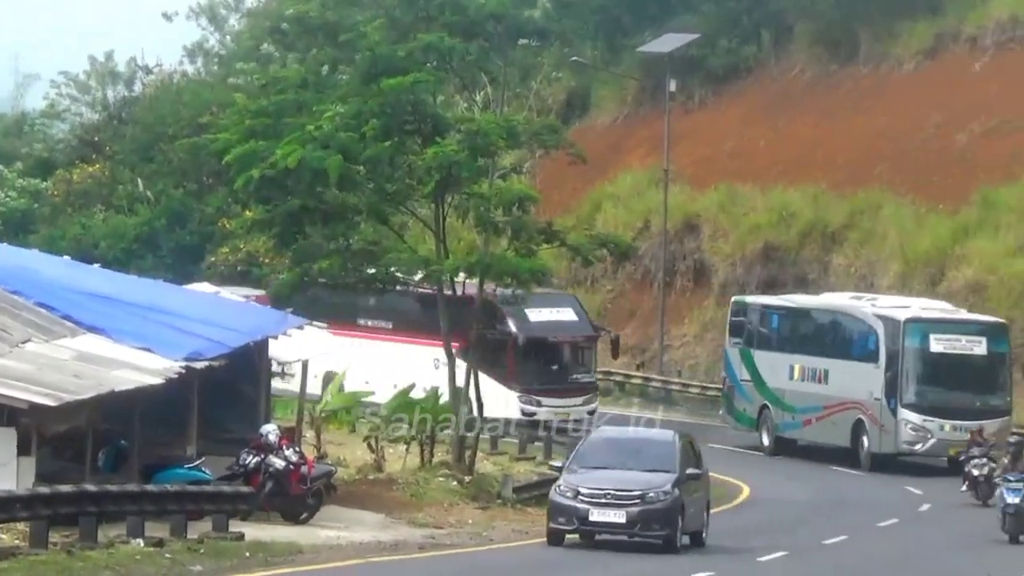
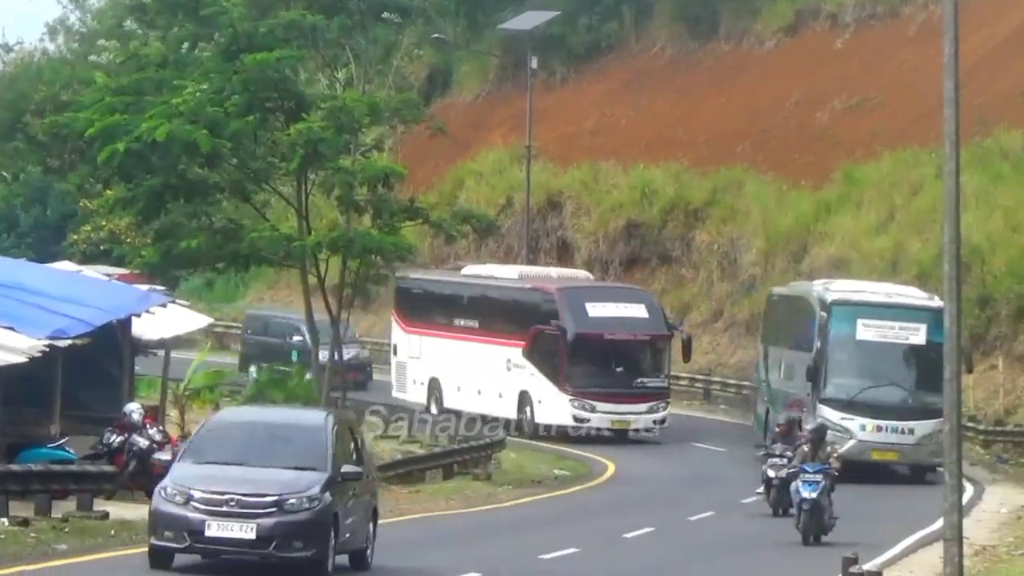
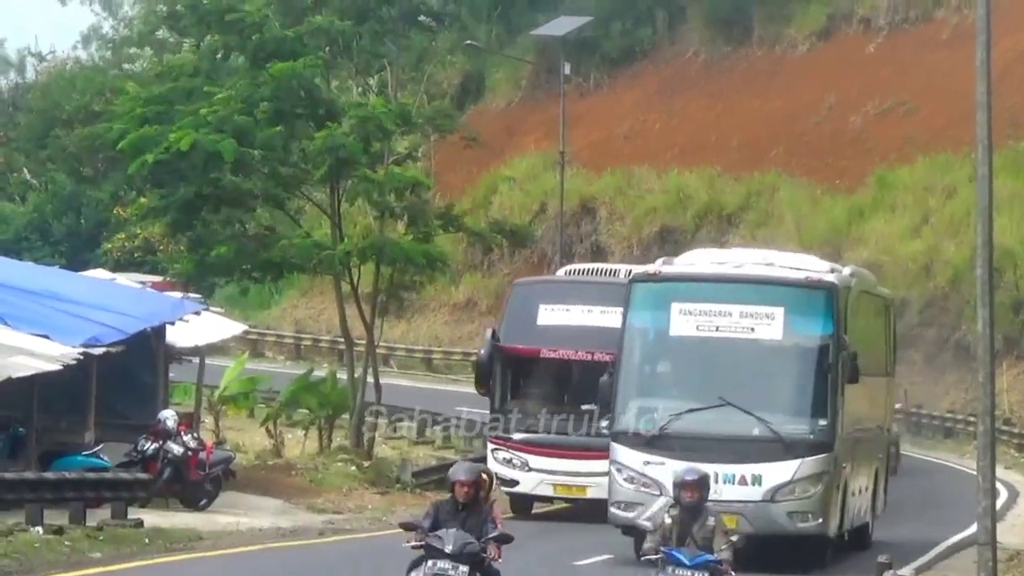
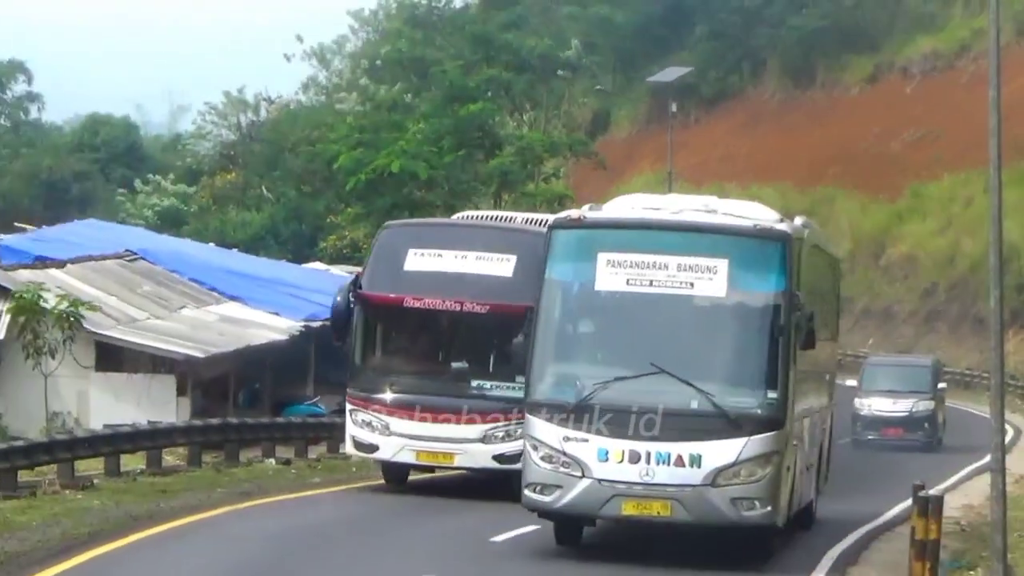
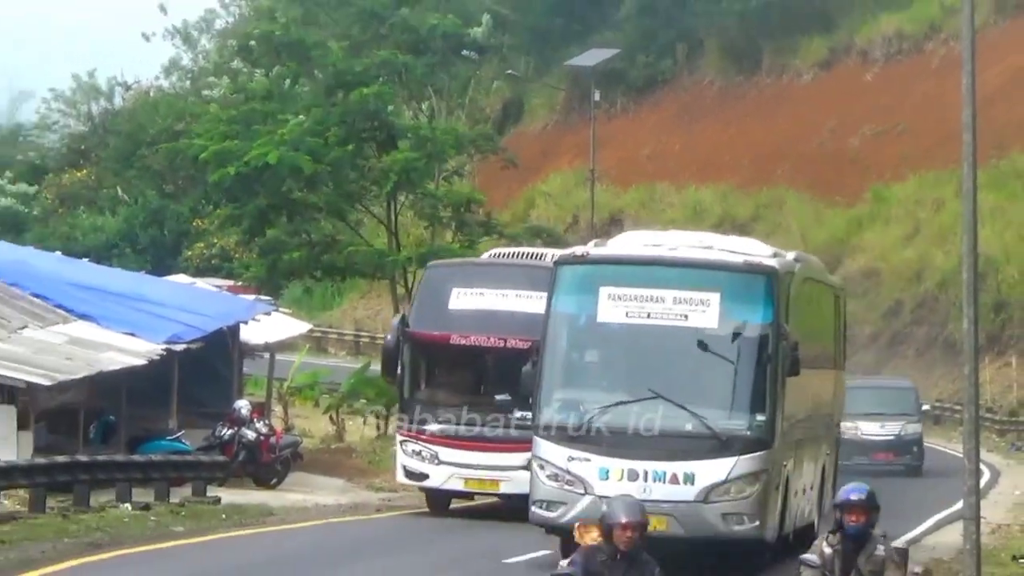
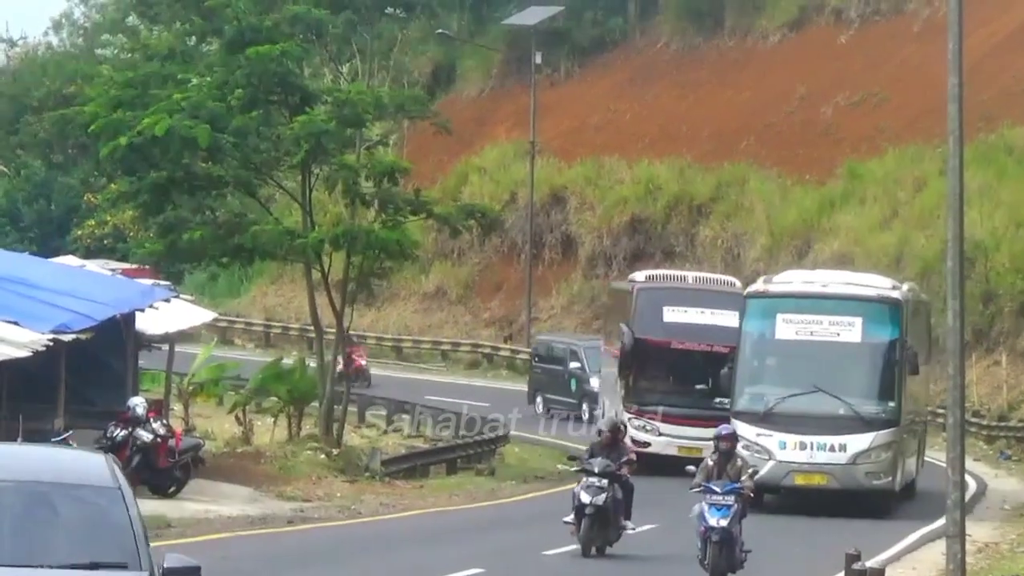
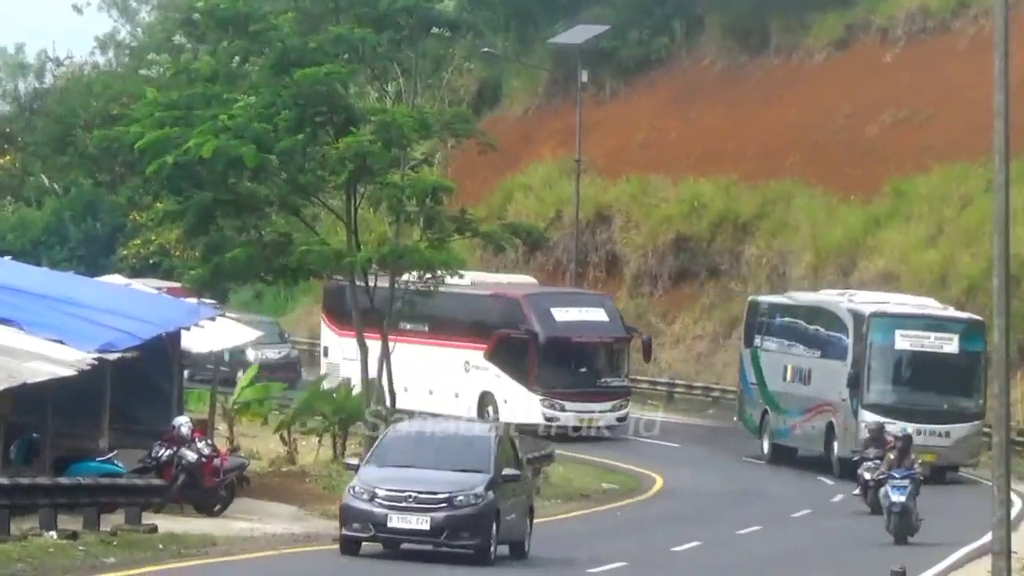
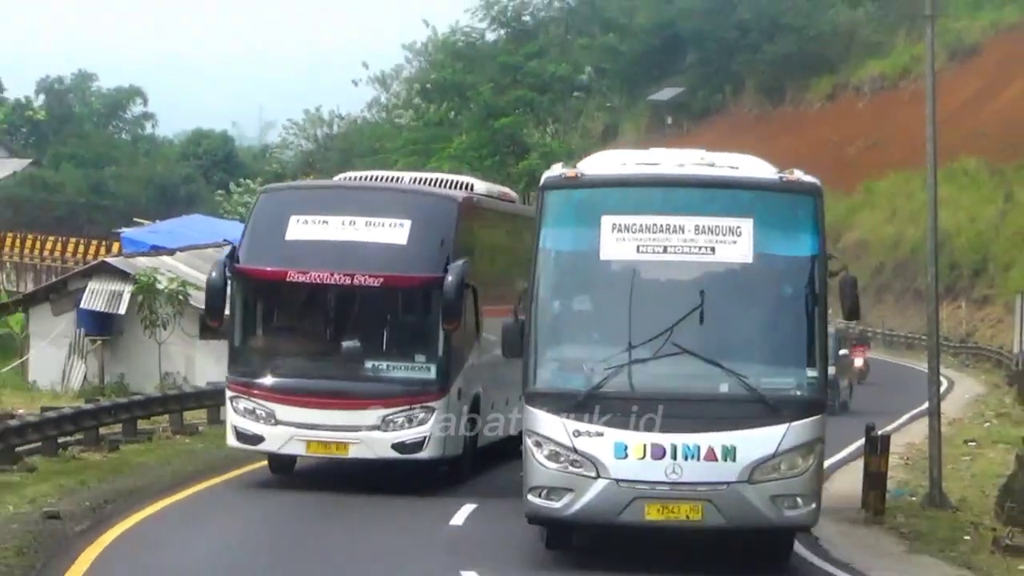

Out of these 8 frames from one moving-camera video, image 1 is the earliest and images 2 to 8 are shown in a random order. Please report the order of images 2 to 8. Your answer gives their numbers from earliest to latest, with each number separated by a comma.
7, 2, 6, 3, 5, 4, 8
